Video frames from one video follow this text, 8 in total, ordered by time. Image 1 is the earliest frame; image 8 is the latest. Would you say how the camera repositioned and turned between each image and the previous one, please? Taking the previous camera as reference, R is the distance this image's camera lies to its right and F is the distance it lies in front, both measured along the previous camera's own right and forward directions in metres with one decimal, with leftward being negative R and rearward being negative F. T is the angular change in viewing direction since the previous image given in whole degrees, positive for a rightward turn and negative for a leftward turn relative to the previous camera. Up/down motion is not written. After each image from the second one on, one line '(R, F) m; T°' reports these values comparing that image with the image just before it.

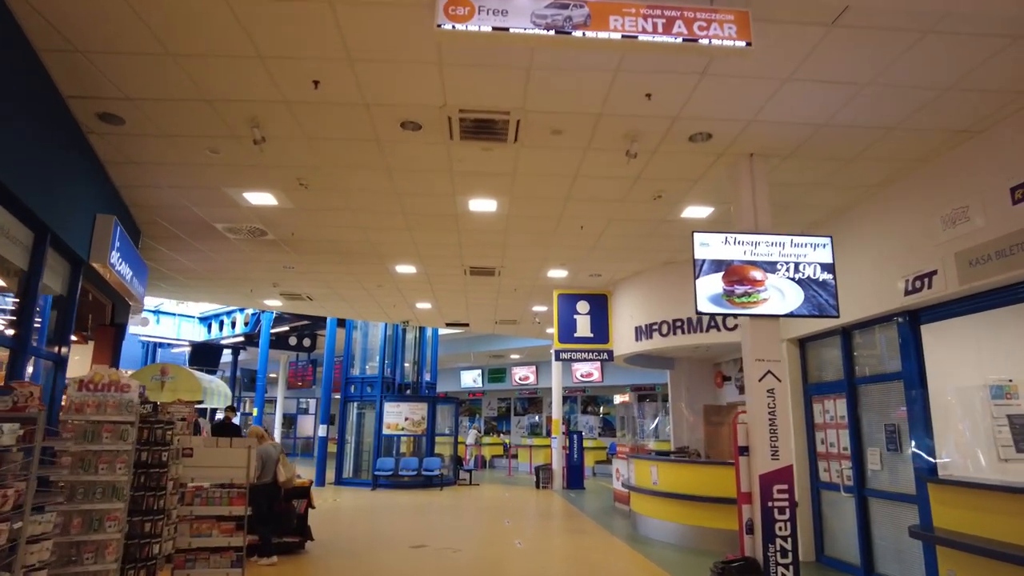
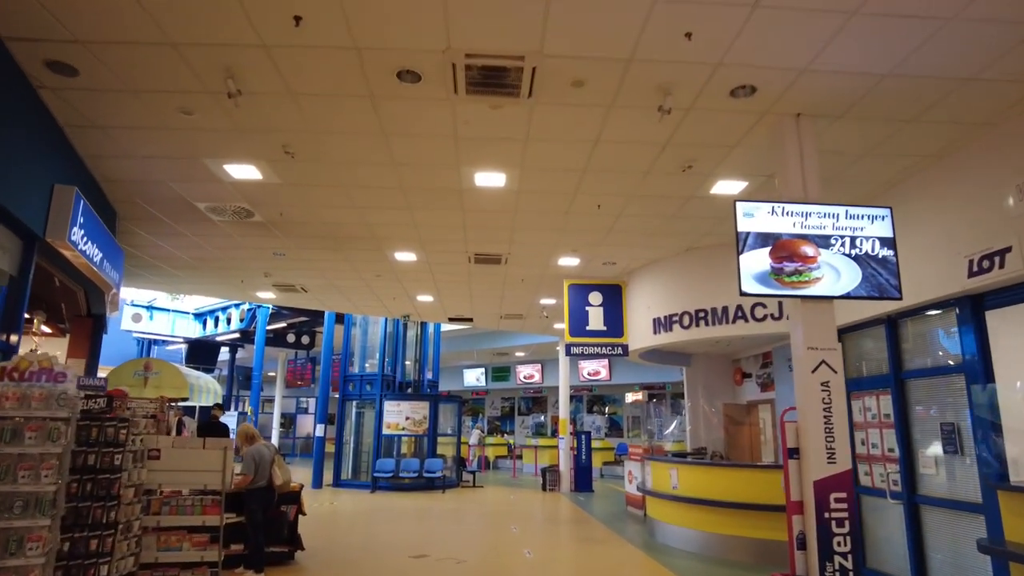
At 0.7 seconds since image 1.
(-0.1, +0.6) m; 0°
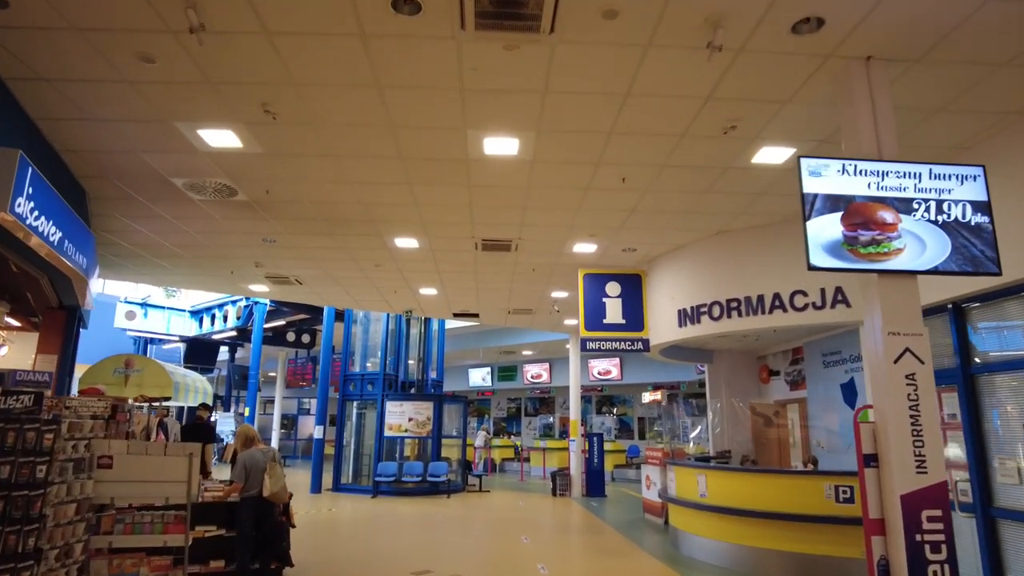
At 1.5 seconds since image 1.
(-0.1, +0.7) m; 0°
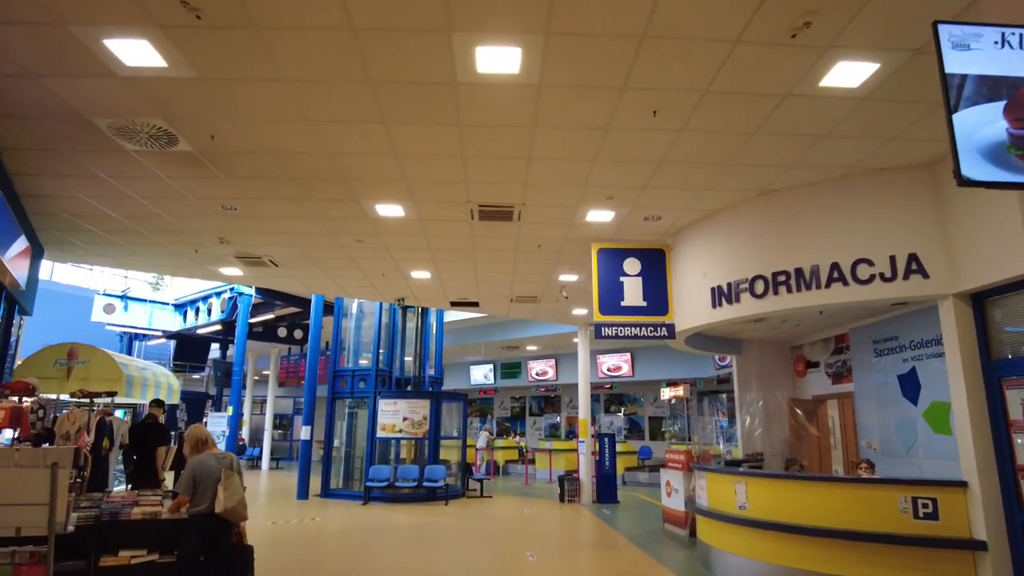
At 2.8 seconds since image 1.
(0.0, +1.1) m; 0°
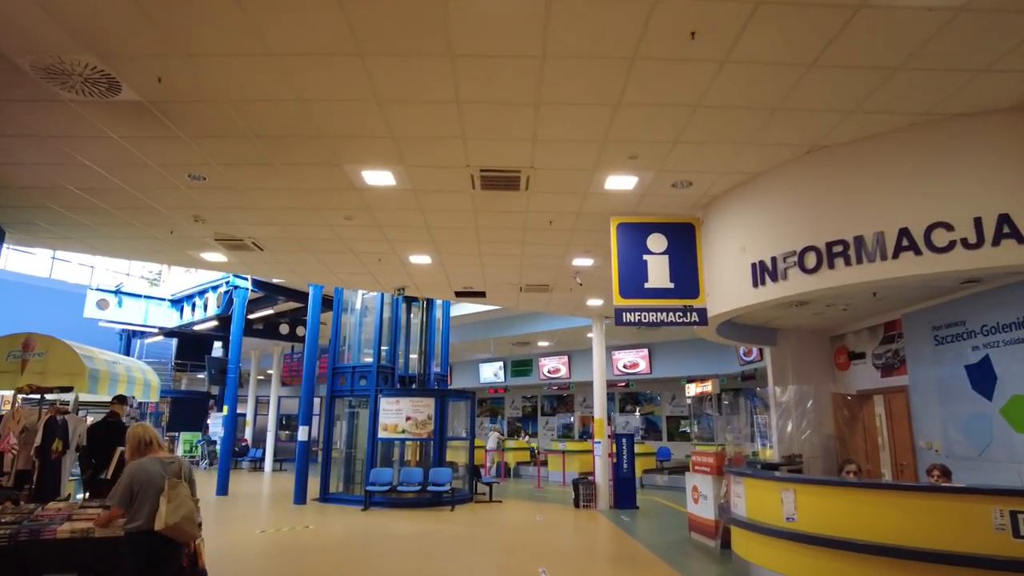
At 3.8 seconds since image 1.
(0.0, +0.8) m; -1°
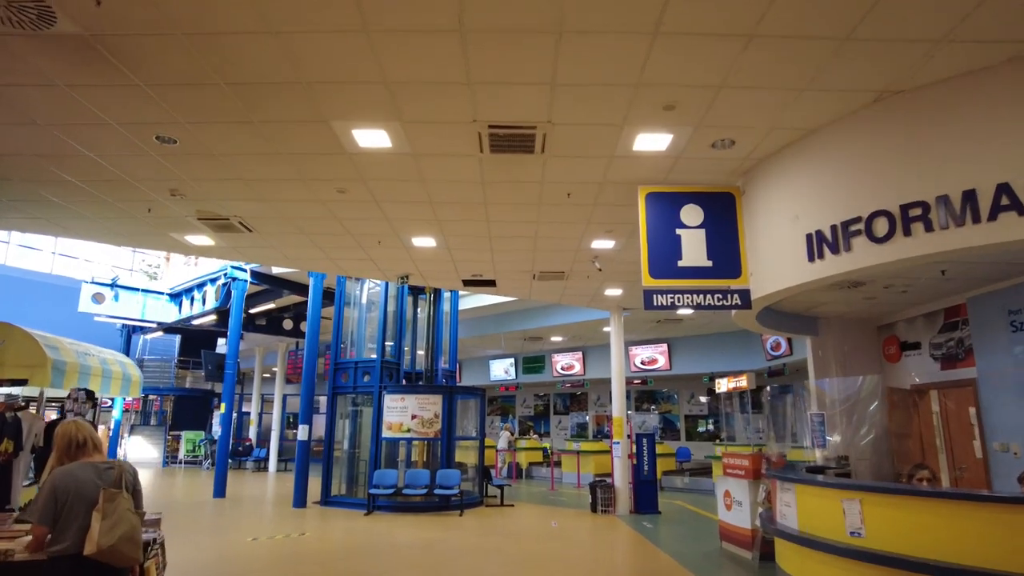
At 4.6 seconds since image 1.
(0.0, +0.8) m; -1°
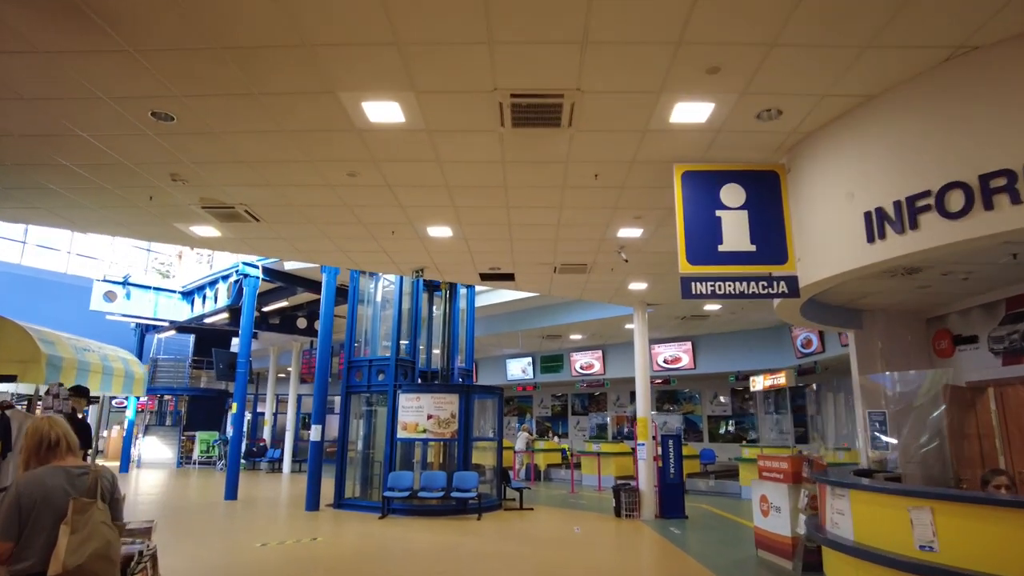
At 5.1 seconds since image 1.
(-0.1, +0.4) m; -1°
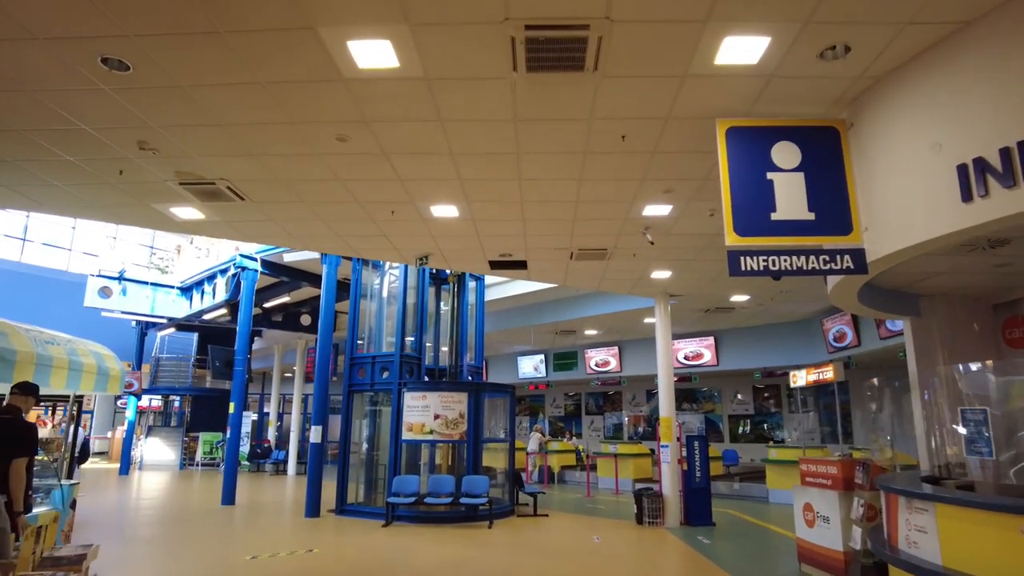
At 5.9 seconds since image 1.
(0.0, +0.7) m; -1°
